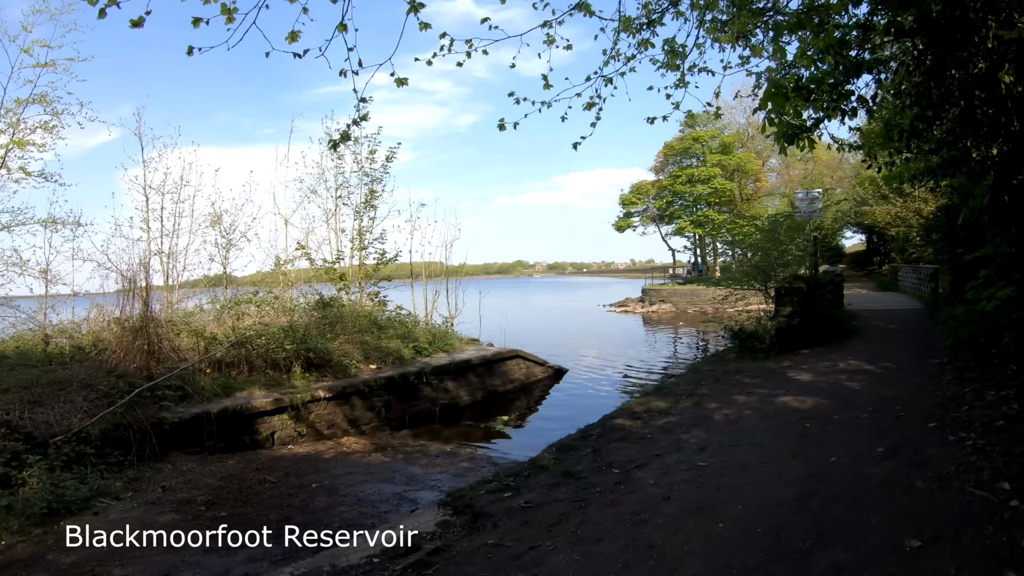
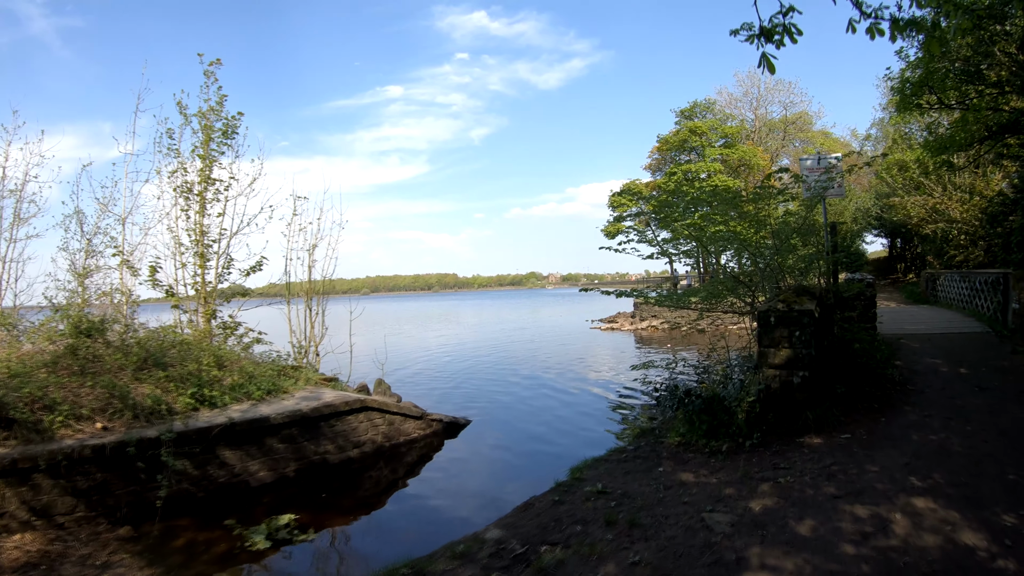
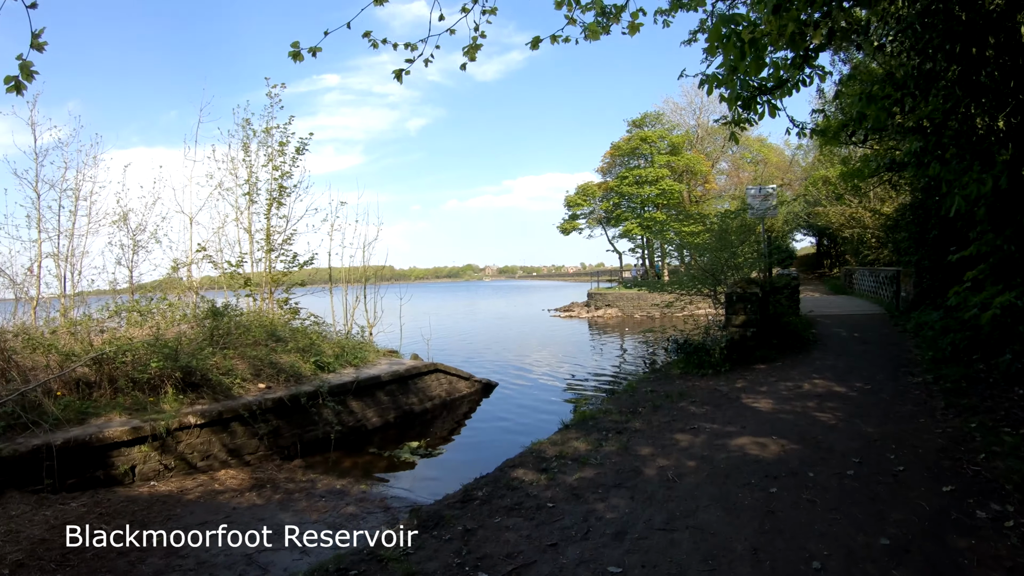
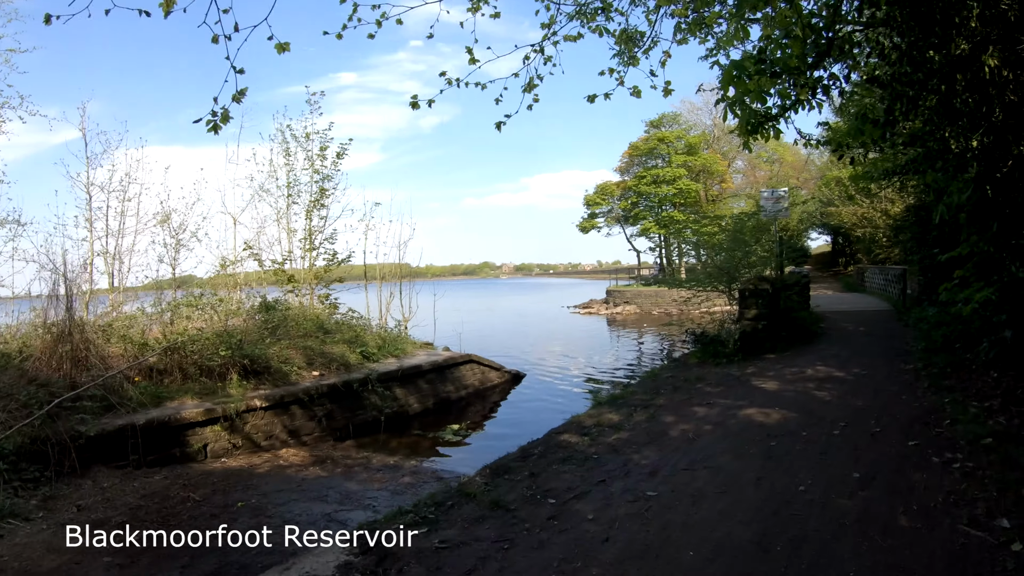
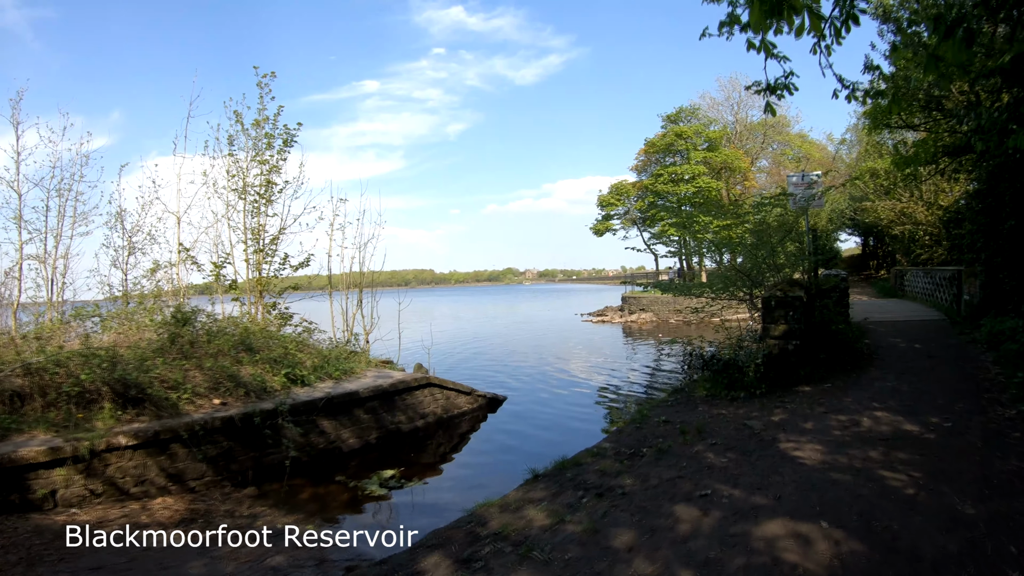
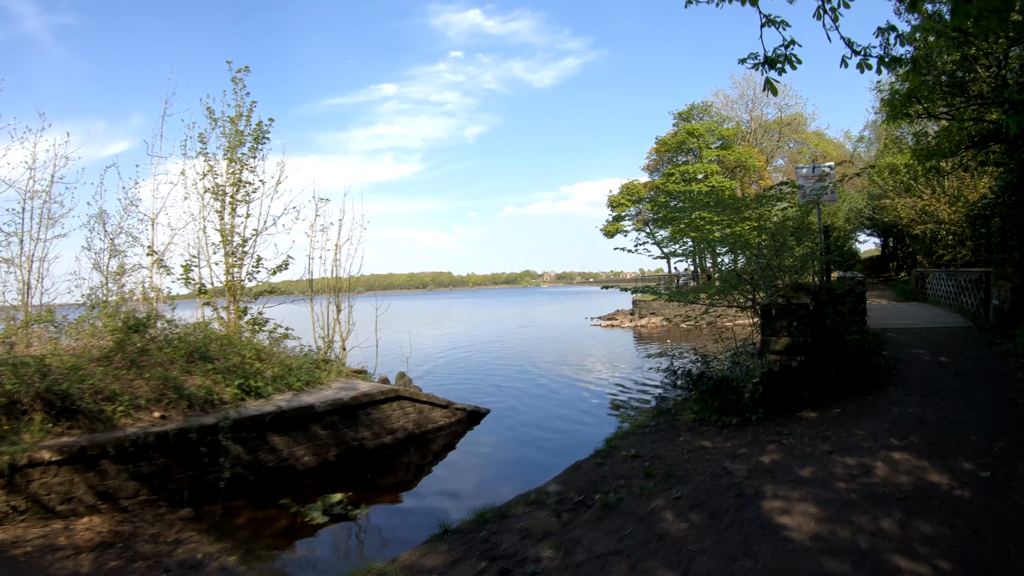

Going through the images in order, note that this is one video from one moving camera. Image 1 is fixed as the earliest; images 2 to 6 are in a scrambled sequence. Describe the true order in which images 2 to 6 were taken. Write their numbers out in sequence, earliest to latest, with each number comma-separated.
4, 3, 5, 6, 2
